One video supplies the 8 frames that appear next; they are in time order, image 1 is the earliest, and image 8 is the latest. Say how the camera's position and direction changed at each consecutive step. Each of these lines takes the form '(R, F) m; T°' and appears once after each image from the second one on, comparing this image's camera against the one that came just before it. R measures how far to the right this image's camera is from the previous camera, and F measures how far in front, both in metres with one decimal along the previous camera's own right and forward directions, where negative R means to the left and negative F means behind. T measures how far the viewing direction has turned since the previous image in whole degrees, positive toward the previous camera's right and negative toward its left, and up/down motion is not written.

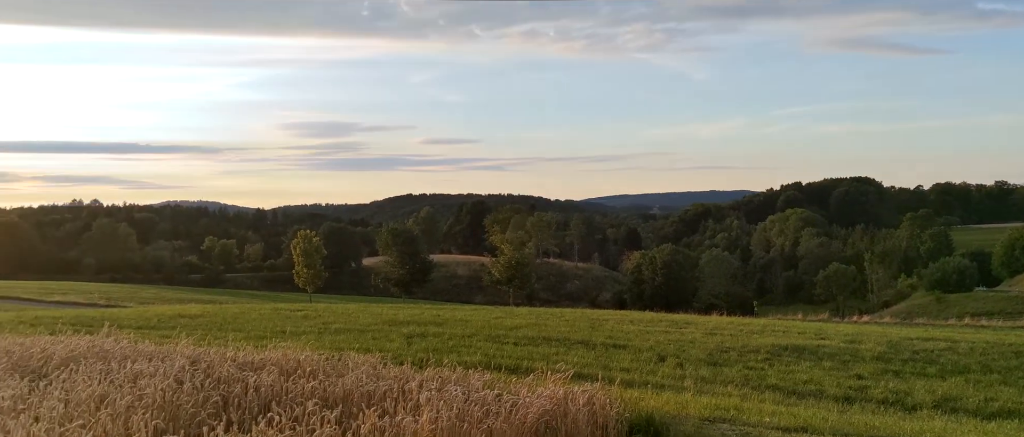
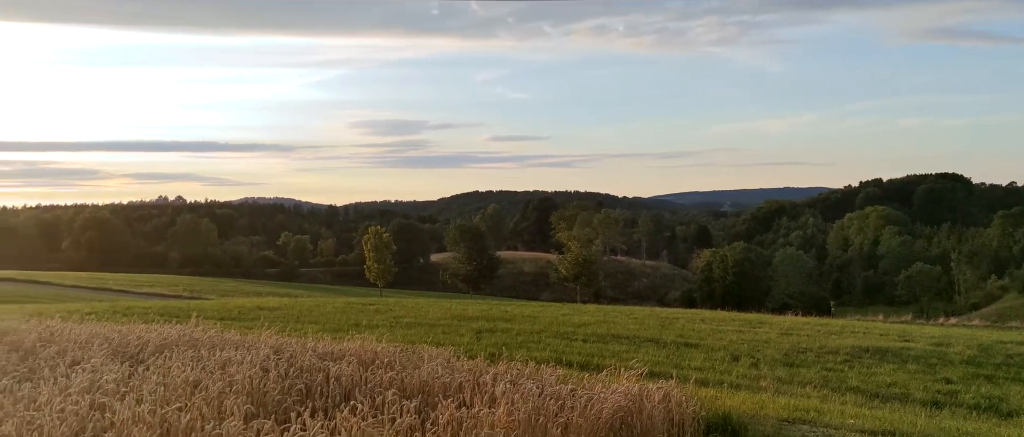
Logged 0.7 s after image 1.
(-0.1, 0.0) m; -5°
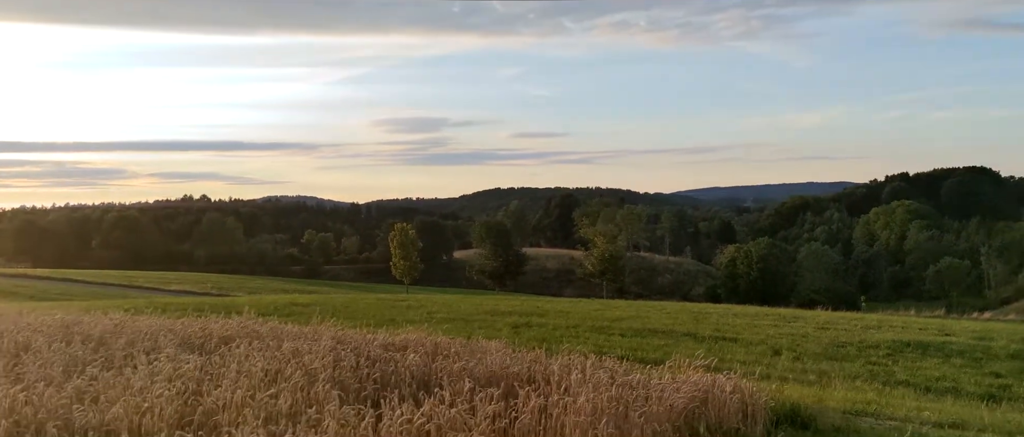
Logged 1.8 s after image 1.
(-0.4, 0.0) m; -1°
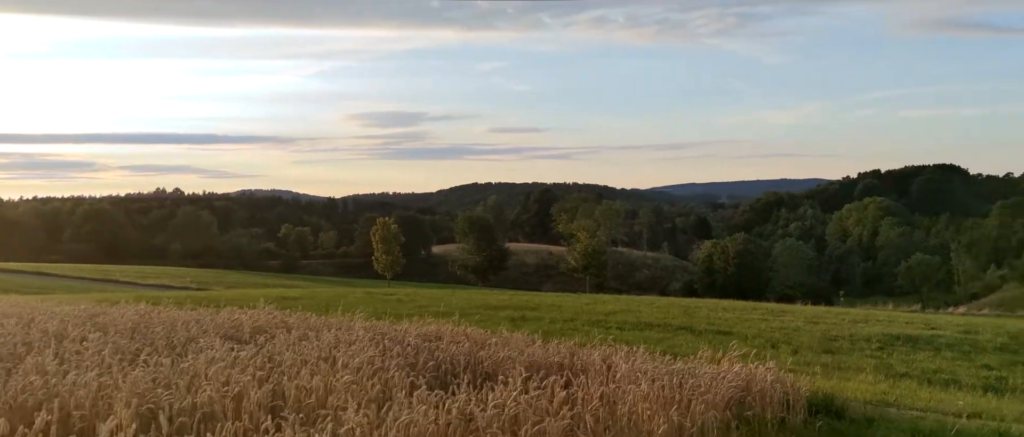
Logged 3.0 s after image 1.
(-0.6, -0.1) m; +2°
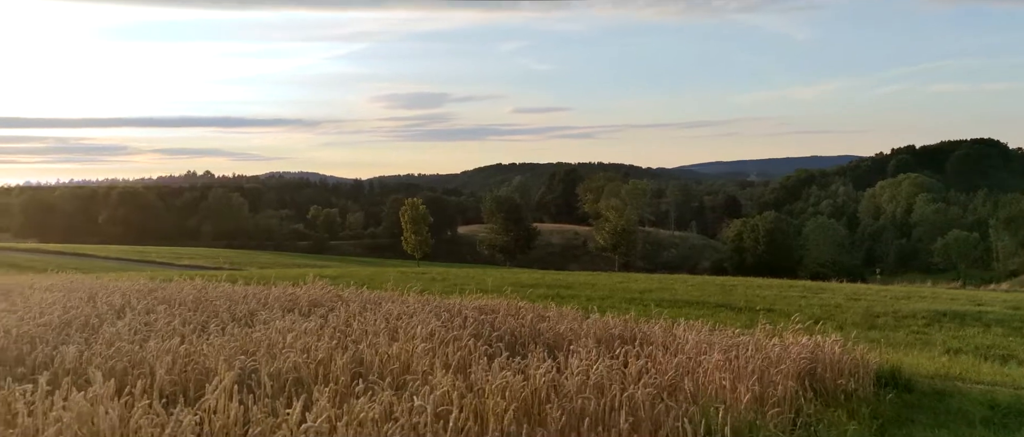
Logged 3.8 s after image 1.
(-0.3, 0.0) m; -2°
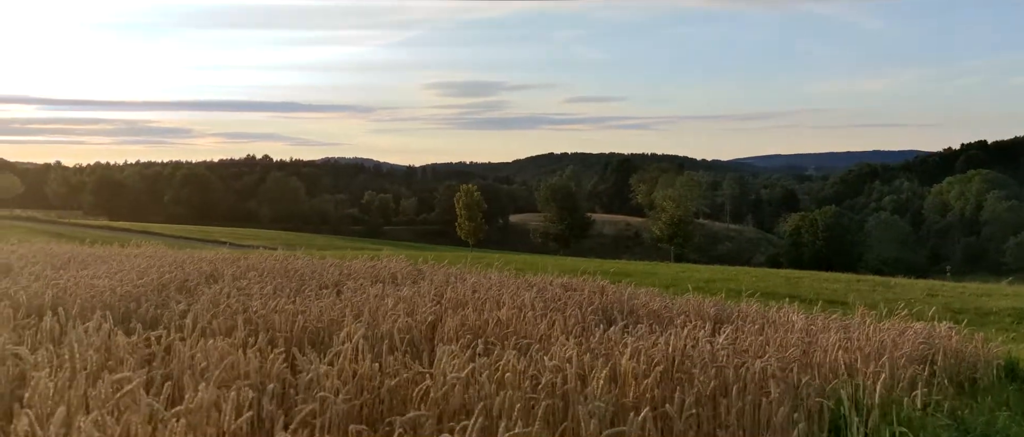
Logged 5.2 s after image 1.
(-0.4, +0.2) m; -4°
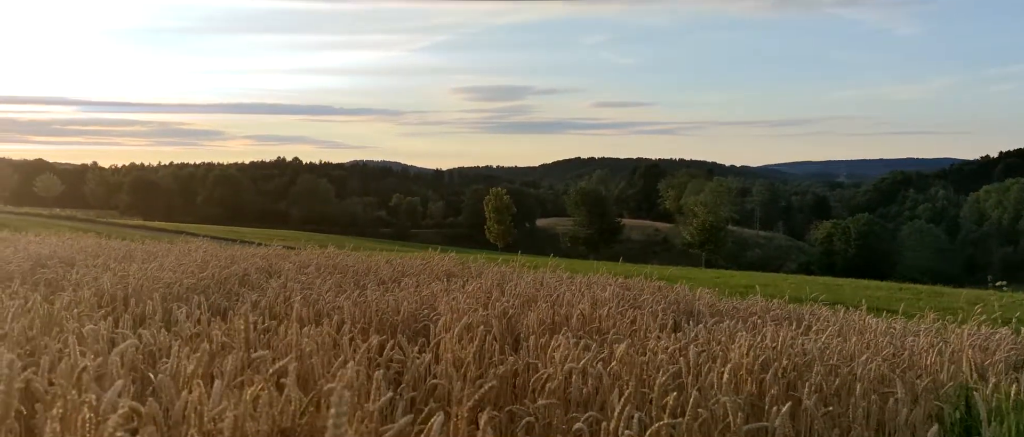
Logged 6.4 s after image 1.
(-0.3, +0.1) m; -2°
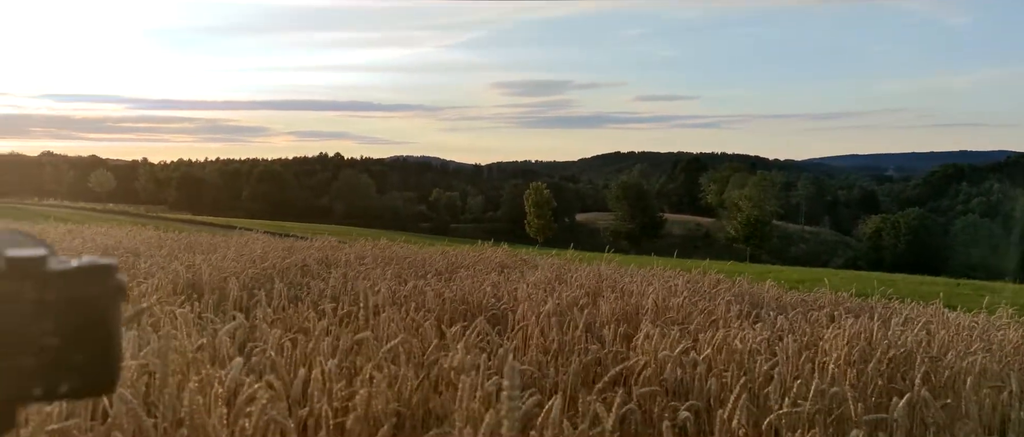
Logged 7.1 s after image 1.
(-0.2, +0.1) m; -3°
